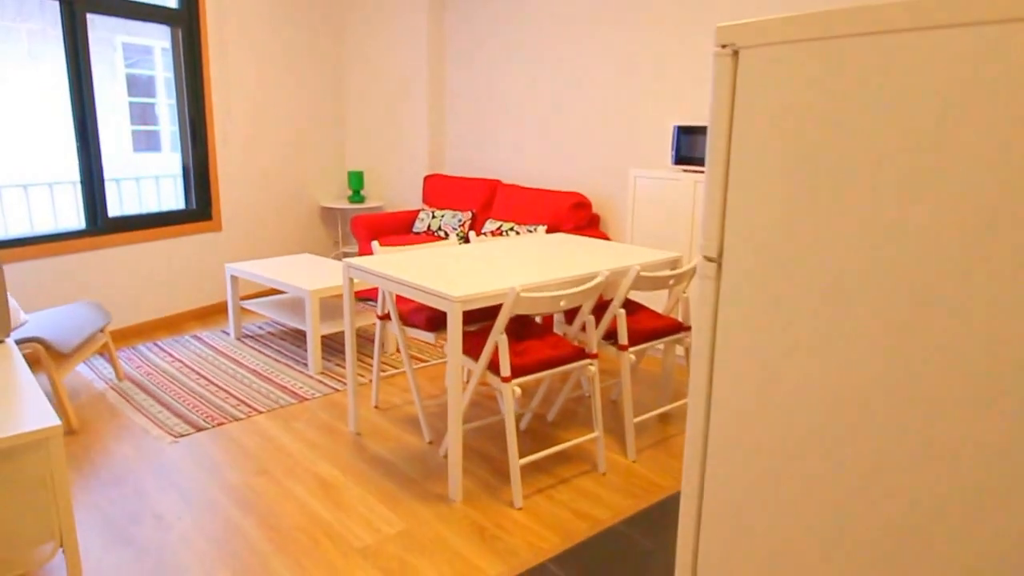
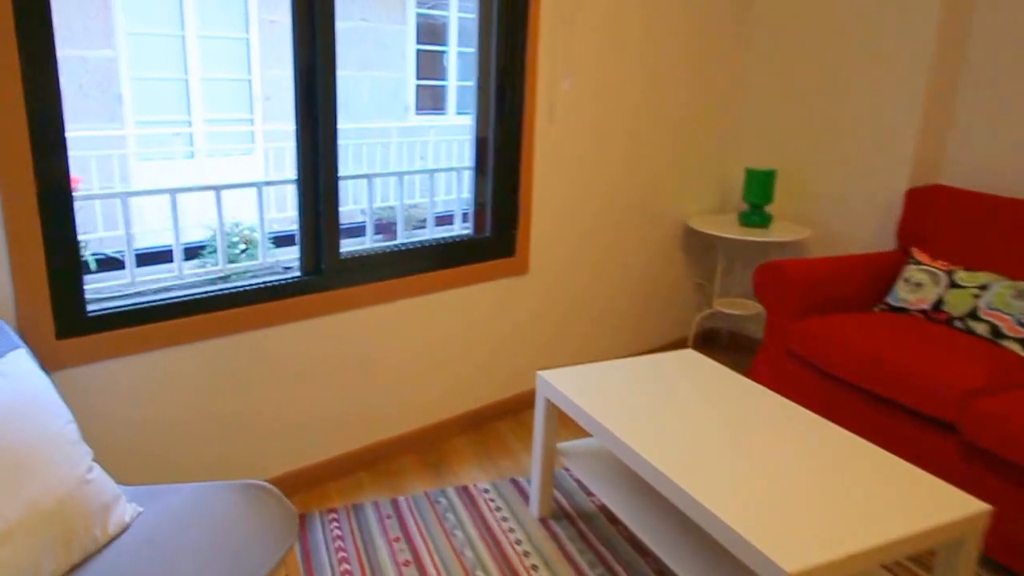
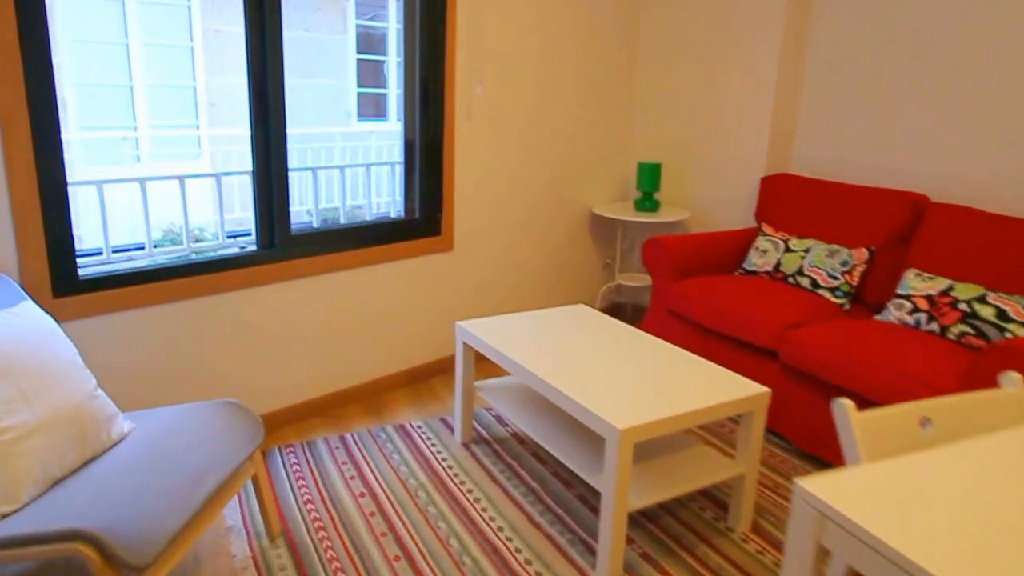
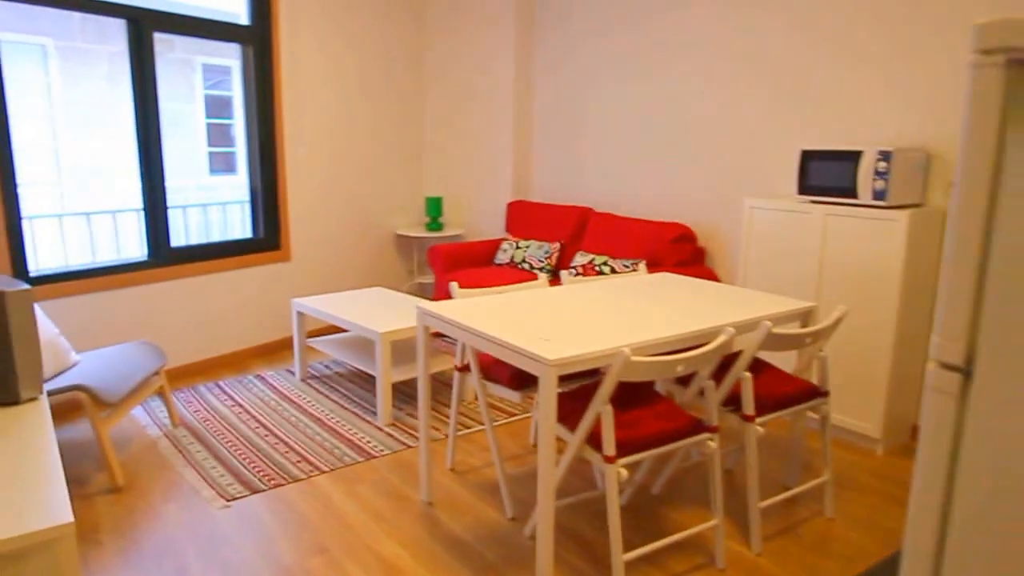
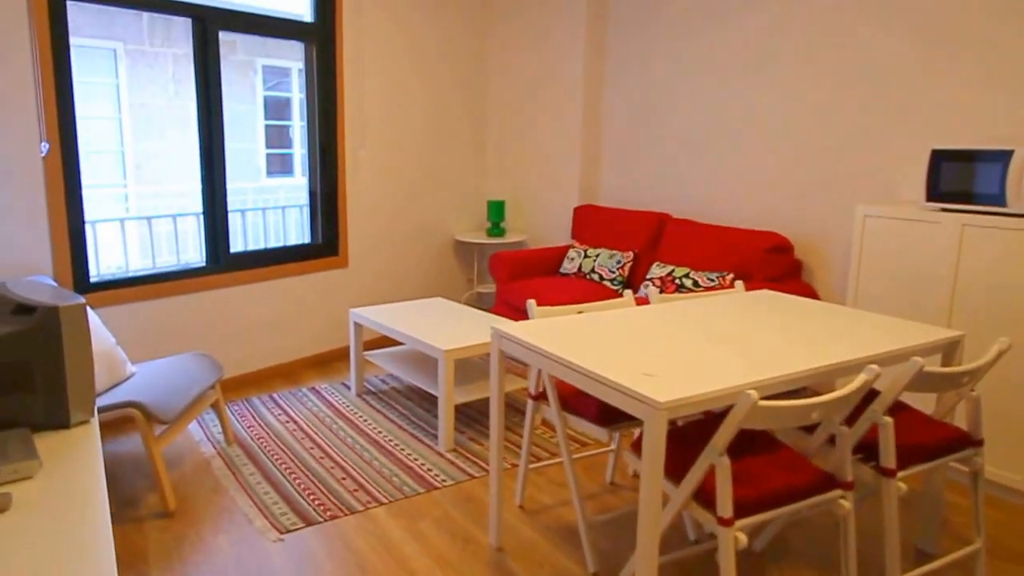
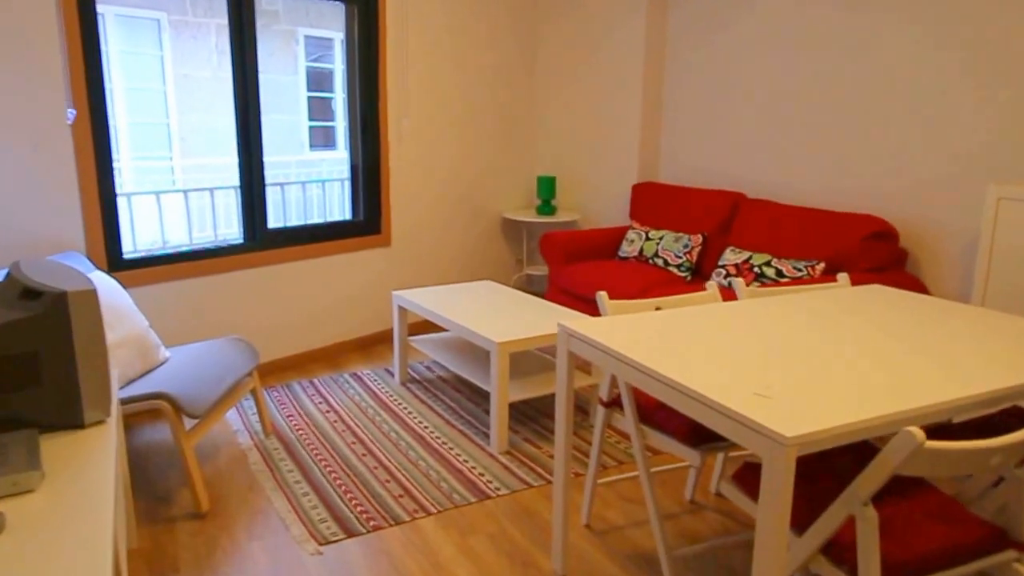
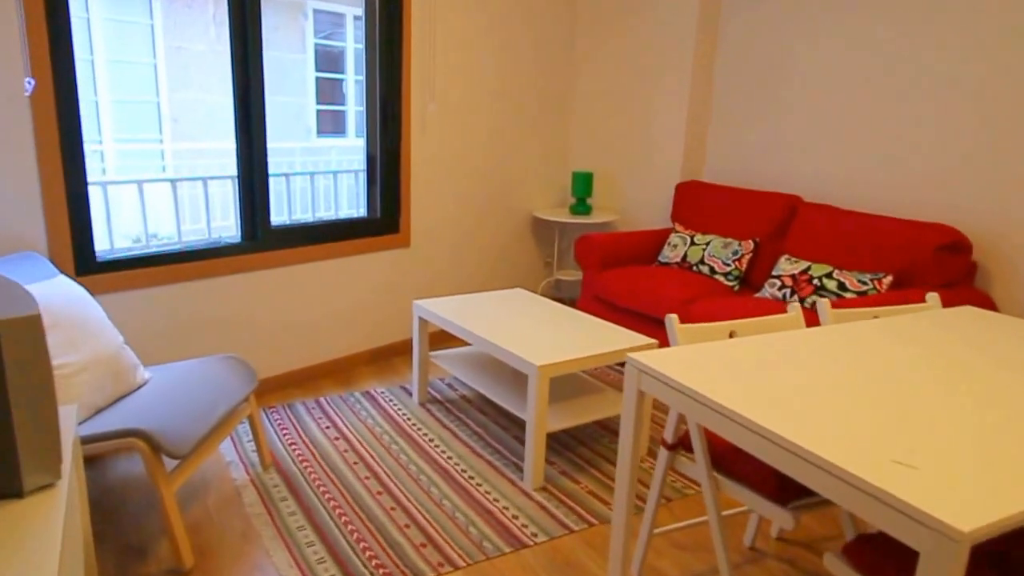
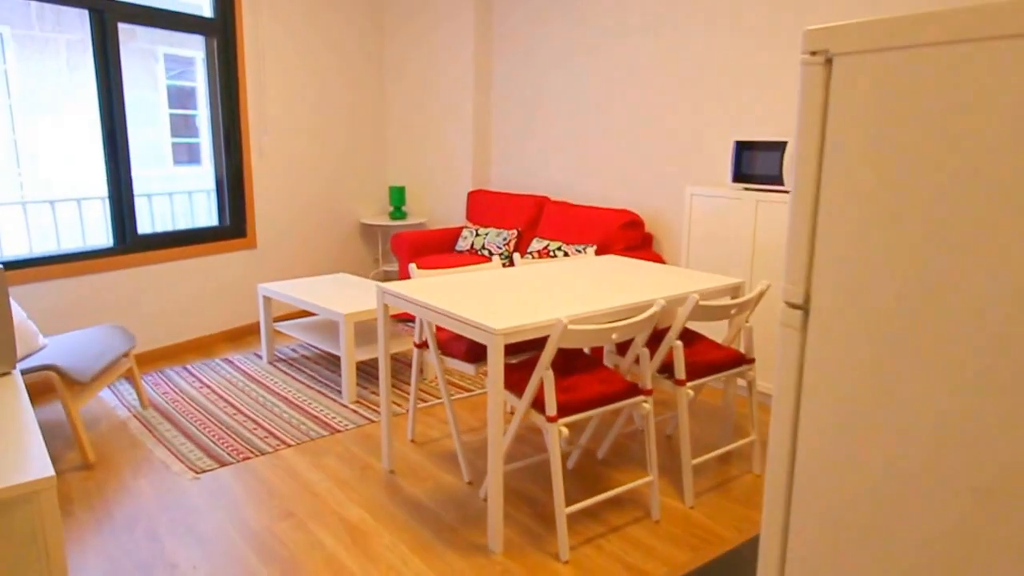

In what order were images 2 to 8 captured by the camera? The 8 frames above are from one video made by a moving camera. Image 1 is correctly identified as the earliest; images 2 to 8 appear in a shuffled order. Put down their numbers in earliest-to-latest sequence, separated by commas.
8, 4, 5, 6, 7, 3, 2
